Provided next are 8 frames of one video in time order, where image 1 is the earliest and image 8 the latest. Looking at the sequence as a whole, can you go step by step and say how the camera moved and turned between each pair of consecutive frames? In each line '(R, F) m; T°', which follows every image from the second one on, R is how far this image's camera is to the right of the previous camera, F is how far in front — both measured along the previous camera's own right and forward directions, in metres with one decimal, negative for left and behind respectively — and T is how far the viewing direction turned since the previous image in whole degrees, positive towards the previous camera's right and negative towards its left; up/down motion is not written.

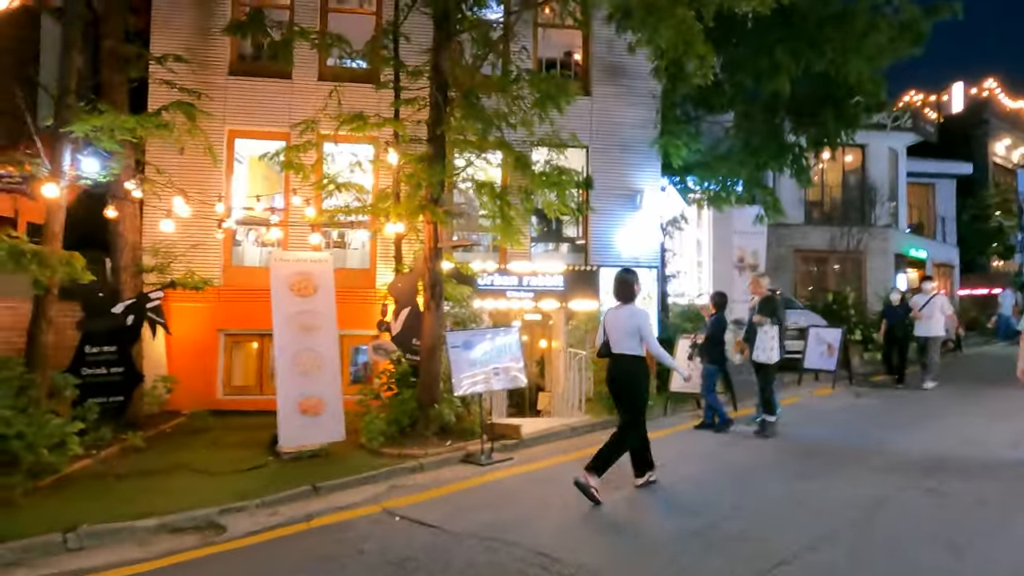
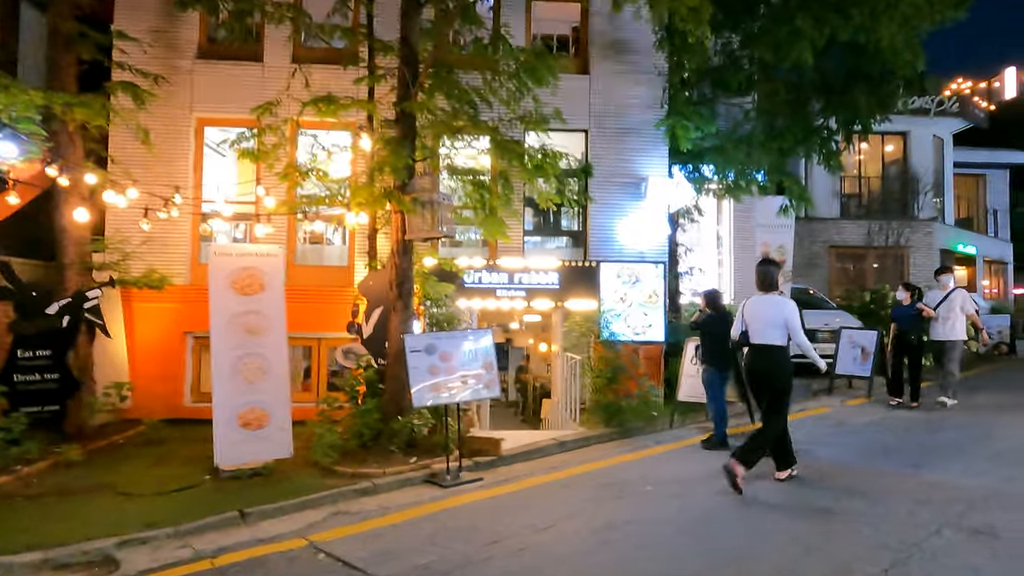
(+0.7, +1.1) m; -3°
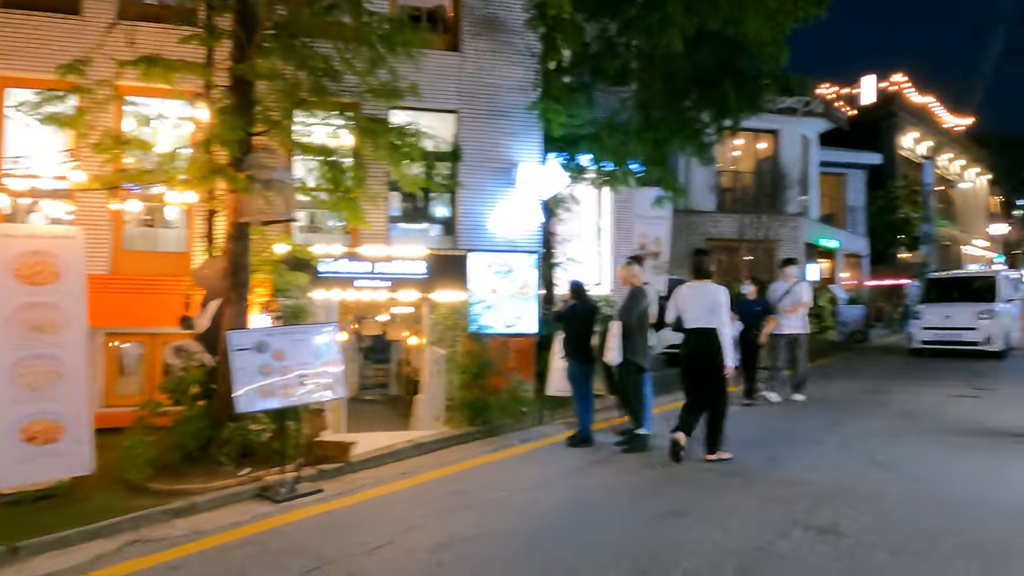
(+0.5, +0.6) m; +9°
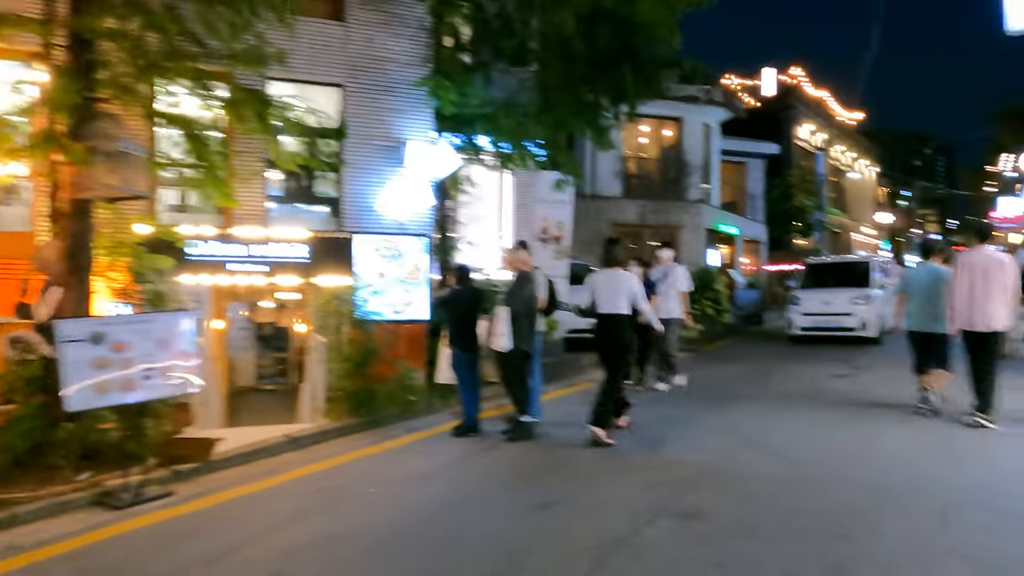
(+0.5, +0.3) m; +7°
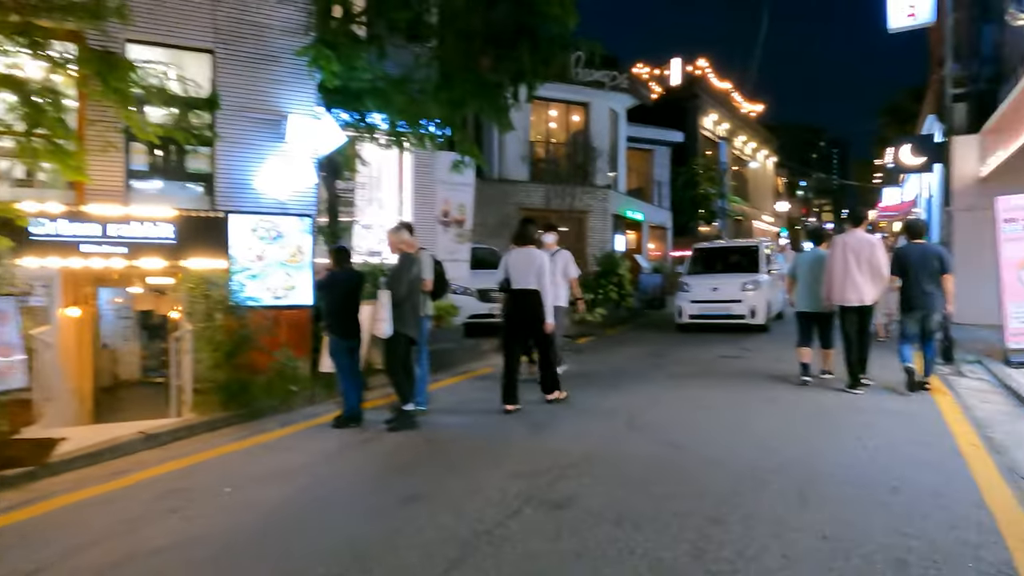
(+0.4, +0.3) m; +7°
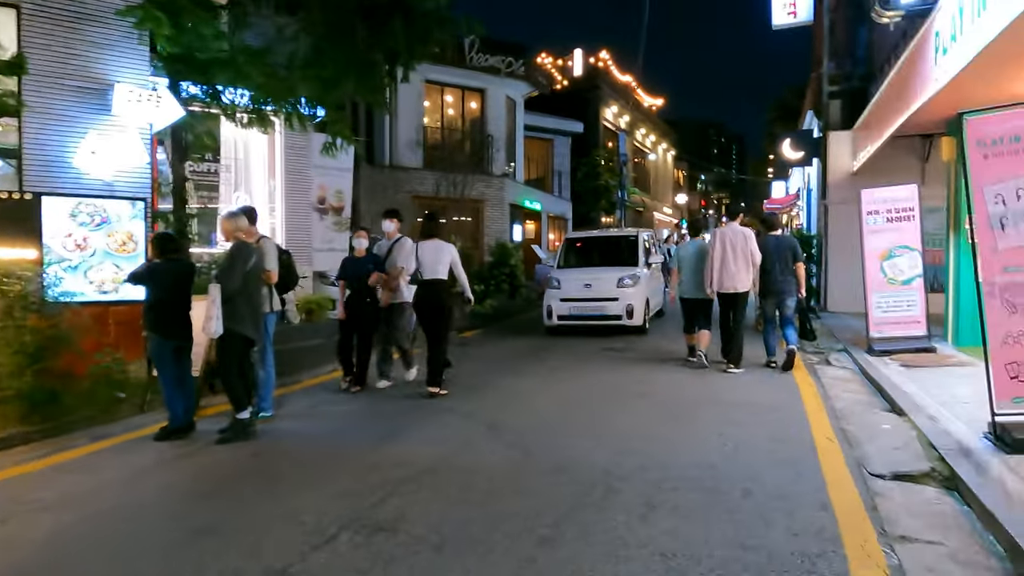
(+0.7, +0.5) m; +7°
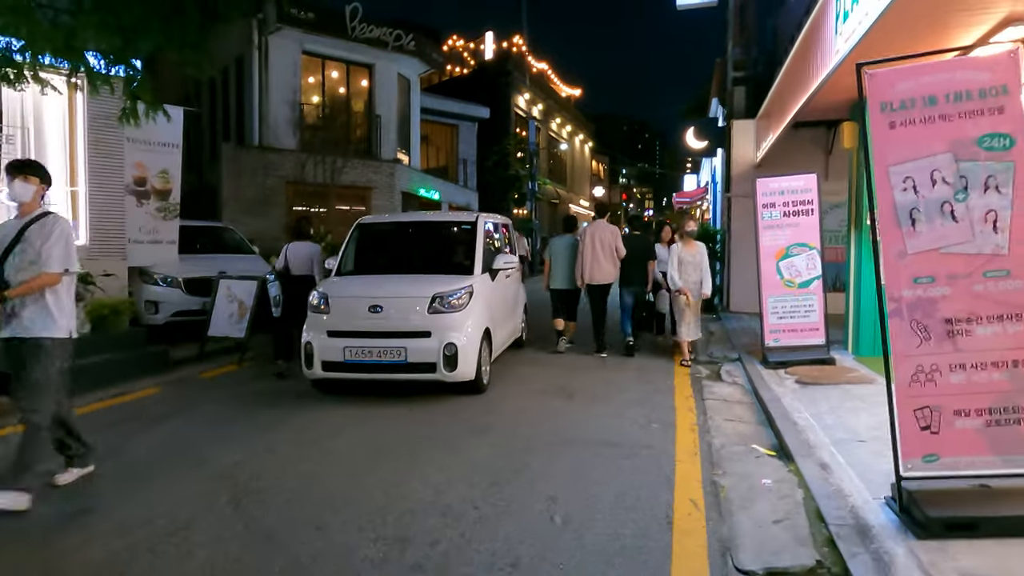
(+1.2, +1.7) m; +6°
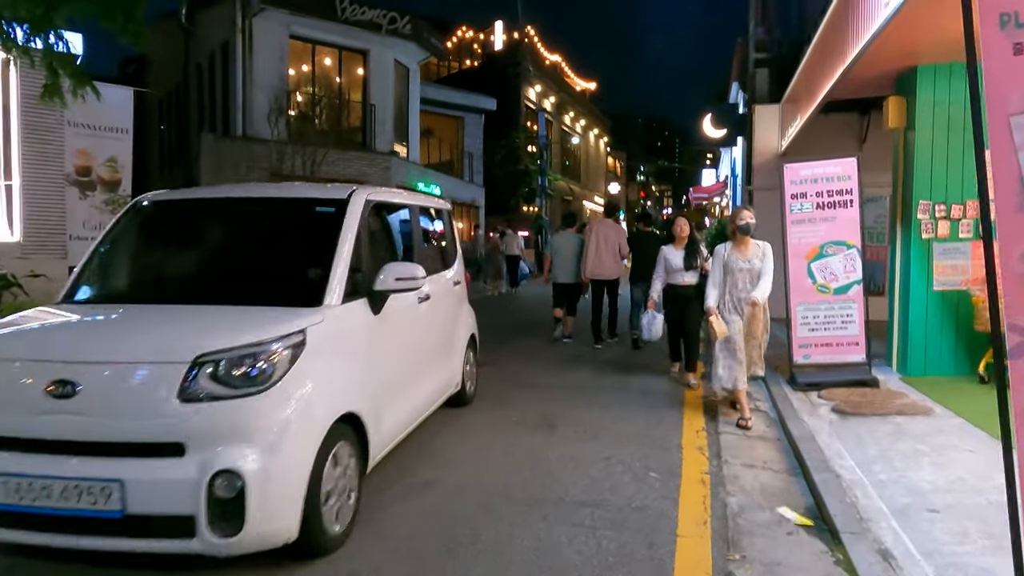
(+0.5, +1.5) m; -2°
